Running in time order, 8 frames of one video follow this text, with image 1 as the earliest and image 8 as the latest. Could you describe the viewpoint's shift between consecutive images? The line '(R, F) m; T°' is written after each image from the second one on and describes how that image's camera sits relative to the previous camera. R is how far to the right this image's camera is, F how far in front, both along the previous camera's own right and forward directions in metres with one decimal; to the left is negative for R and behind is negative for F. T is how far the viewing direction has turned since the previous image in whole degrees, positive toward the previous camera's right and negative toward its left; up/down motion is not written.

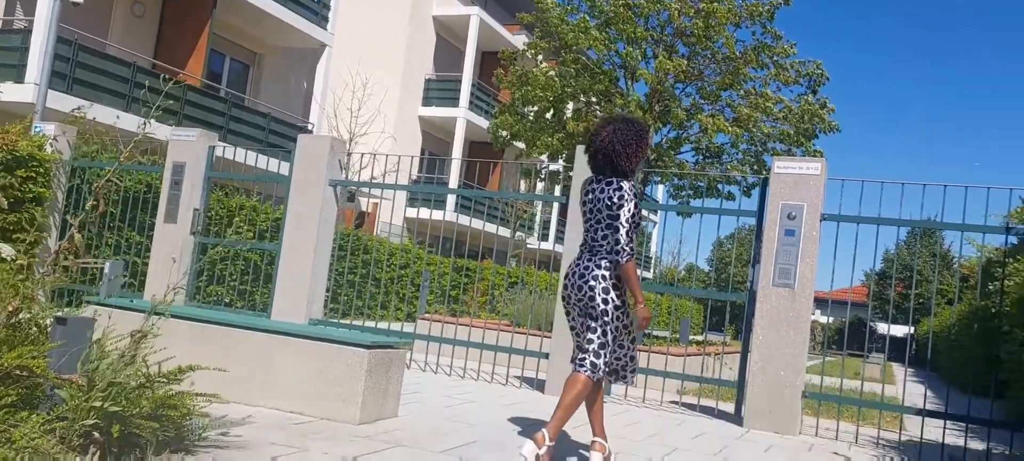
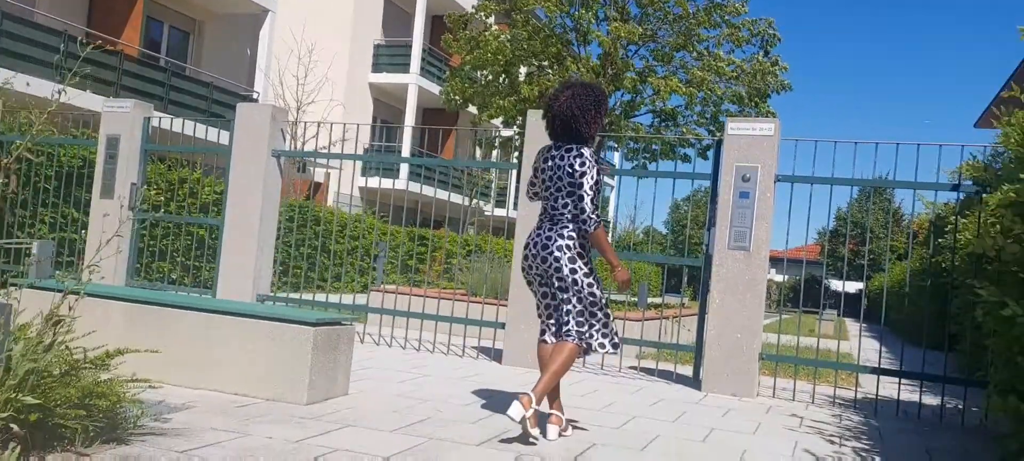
(0.0, +0.1) m; +3°
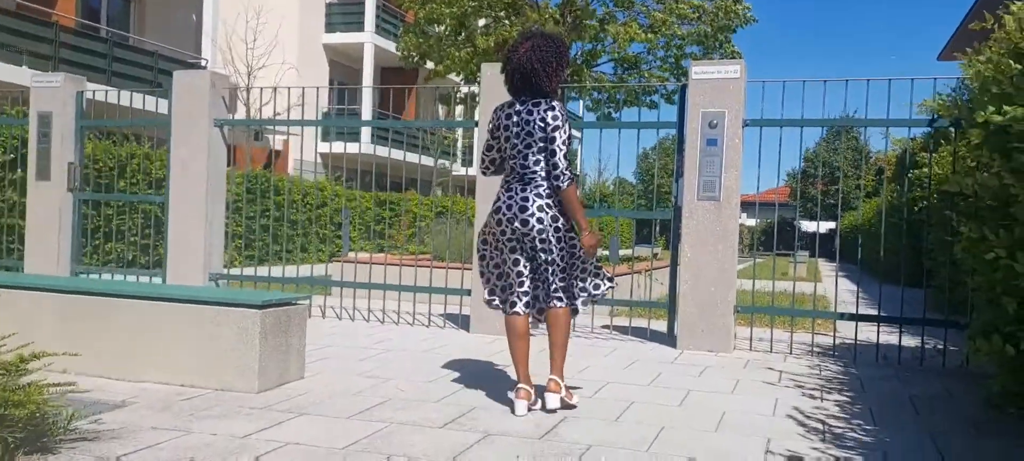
(+0.1, +0.3) m; +2°
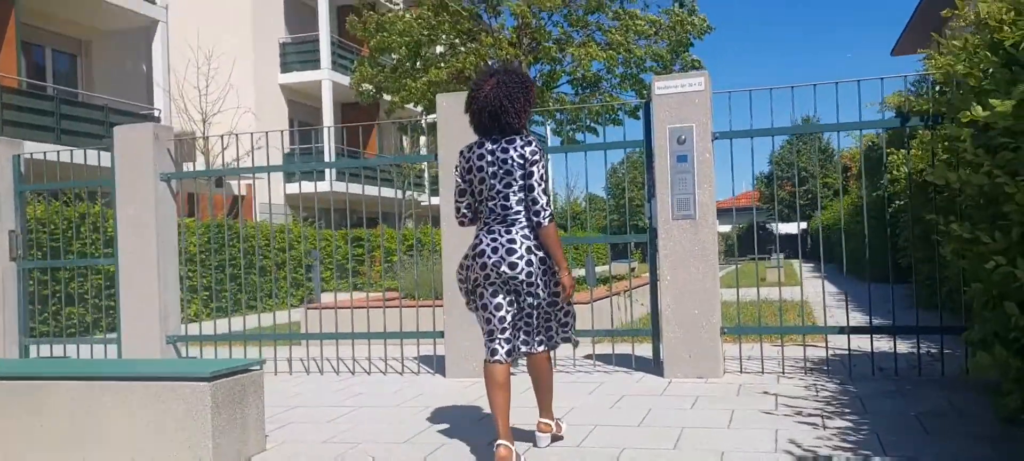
(0.0, +0.3) m; +2°
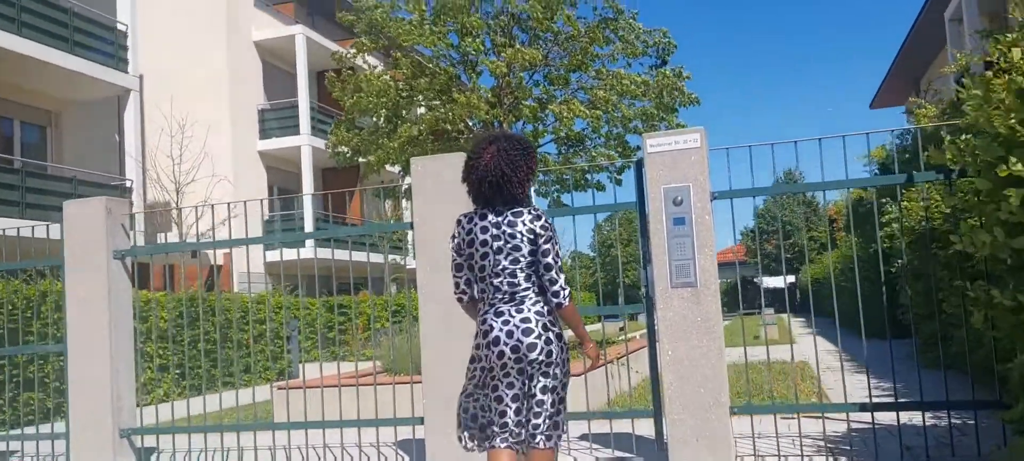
(0.0, +0.4) m; +1°
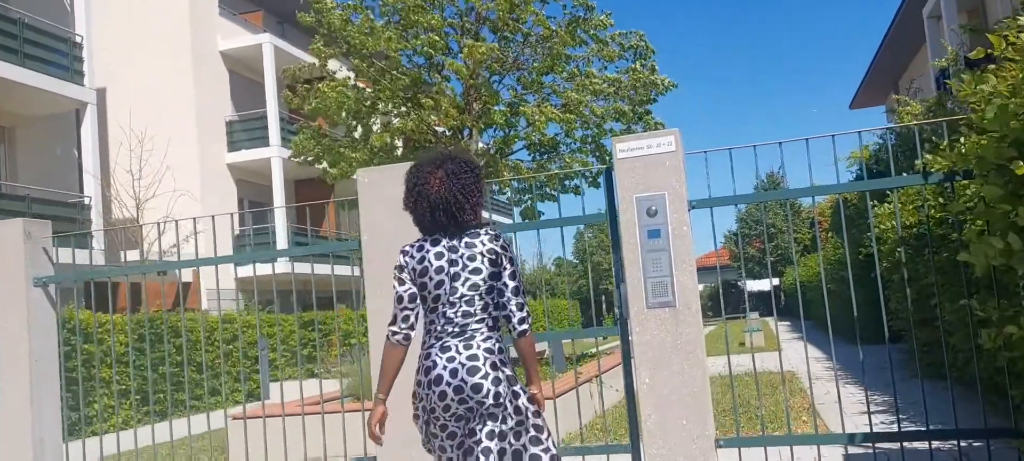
(+0.1, +0.5) m; +1°
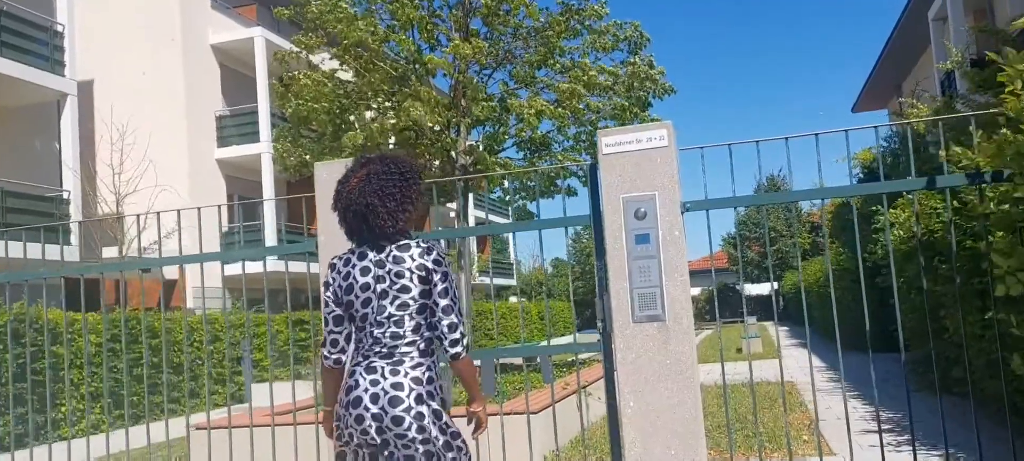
(+0.1, +0.4) m; 0°
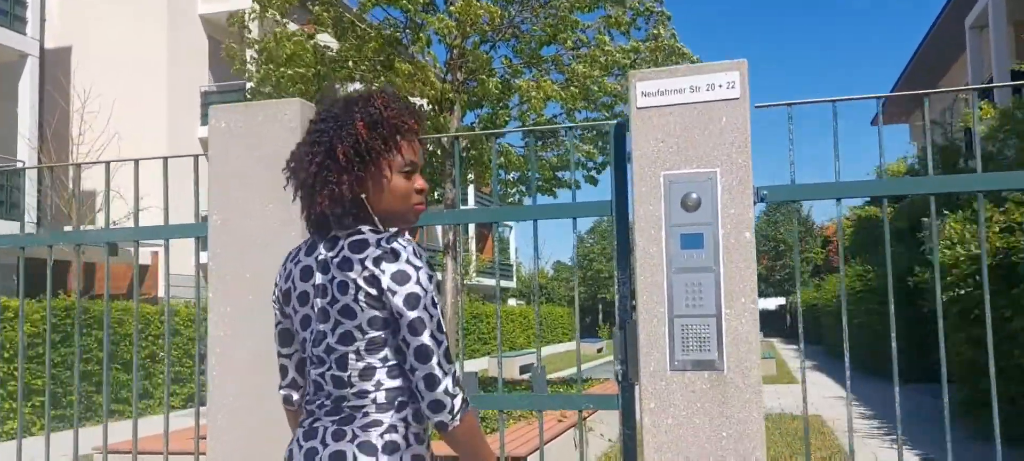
(+0.1, +1.3) m; 0°
